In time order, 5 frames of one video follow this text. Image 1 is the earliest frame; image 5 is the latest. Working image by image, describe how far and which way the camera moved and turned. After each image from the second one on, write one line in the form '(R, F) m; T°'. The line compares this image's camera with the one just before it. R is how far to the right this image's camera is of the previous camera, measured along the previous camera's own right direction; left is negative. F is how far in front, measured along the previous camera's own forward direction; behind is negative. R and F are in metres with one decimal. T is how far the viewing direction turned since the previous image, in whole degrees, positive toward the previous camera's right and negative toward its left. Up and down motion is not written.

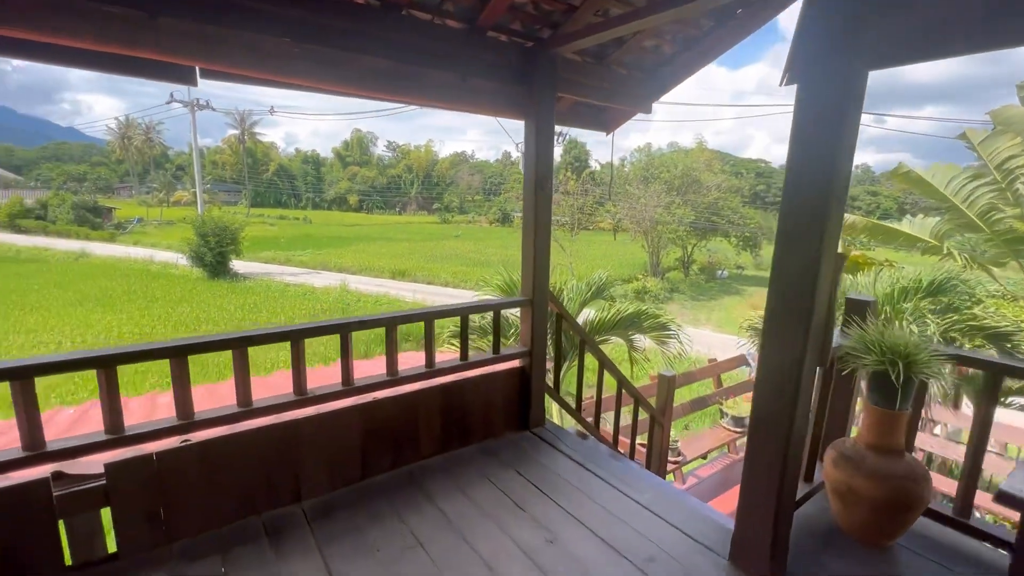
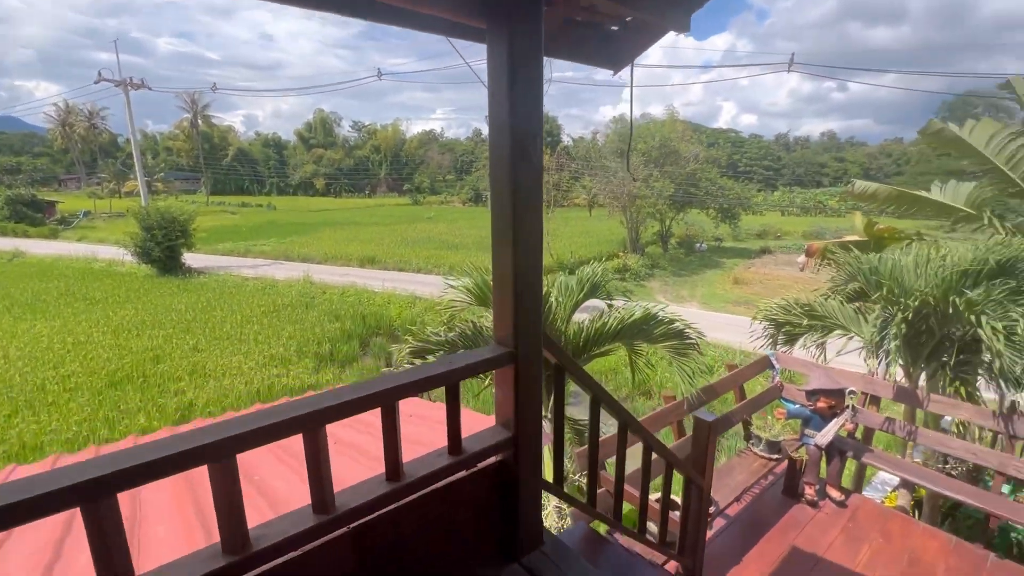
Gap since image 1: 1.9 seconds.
(0.0, +1.1) m; +3°
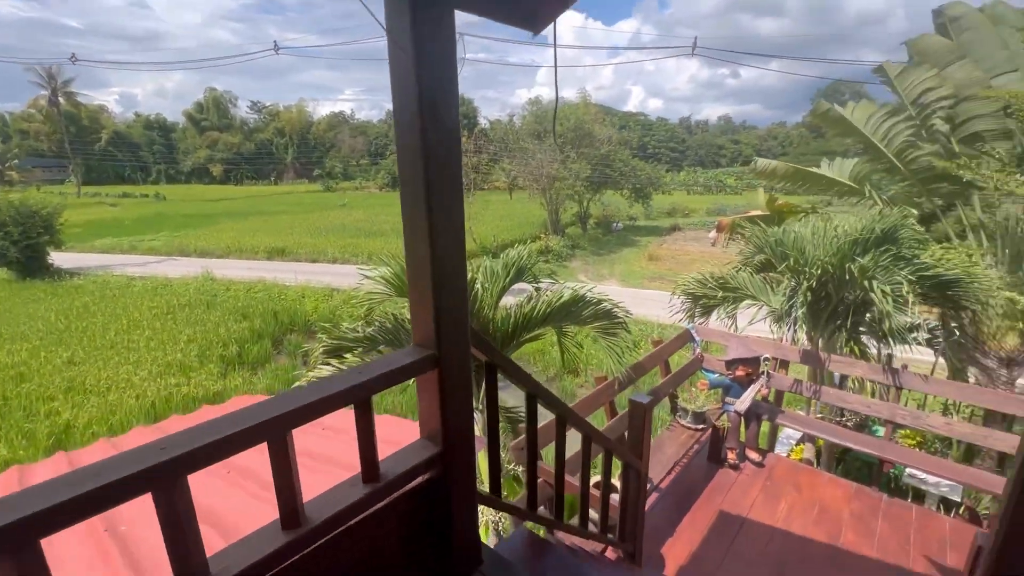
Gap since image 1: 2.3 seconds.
(0.0, +0.2) m; +9°
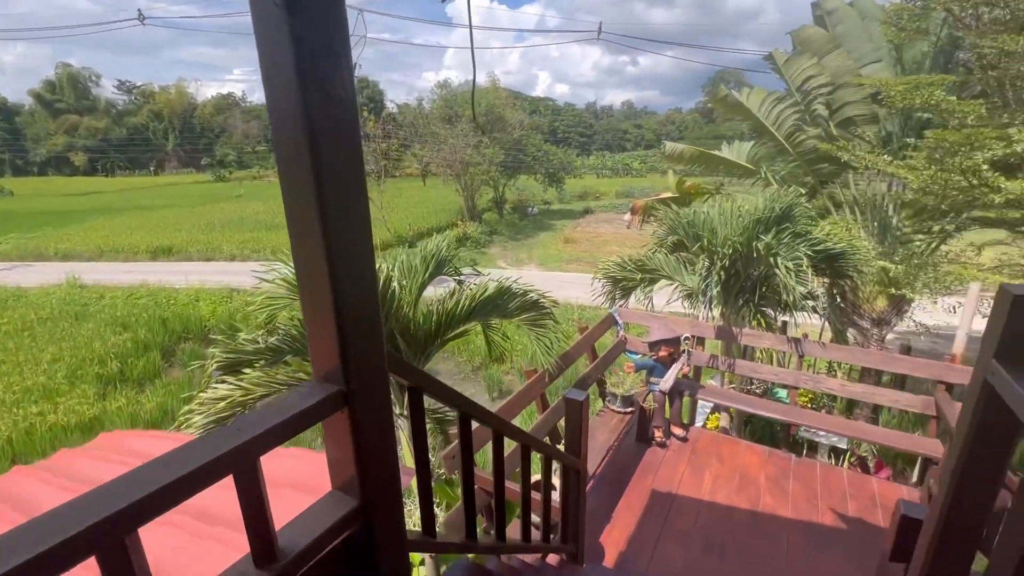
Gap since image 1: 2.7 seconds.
(0.0, +0.2) m; +10°
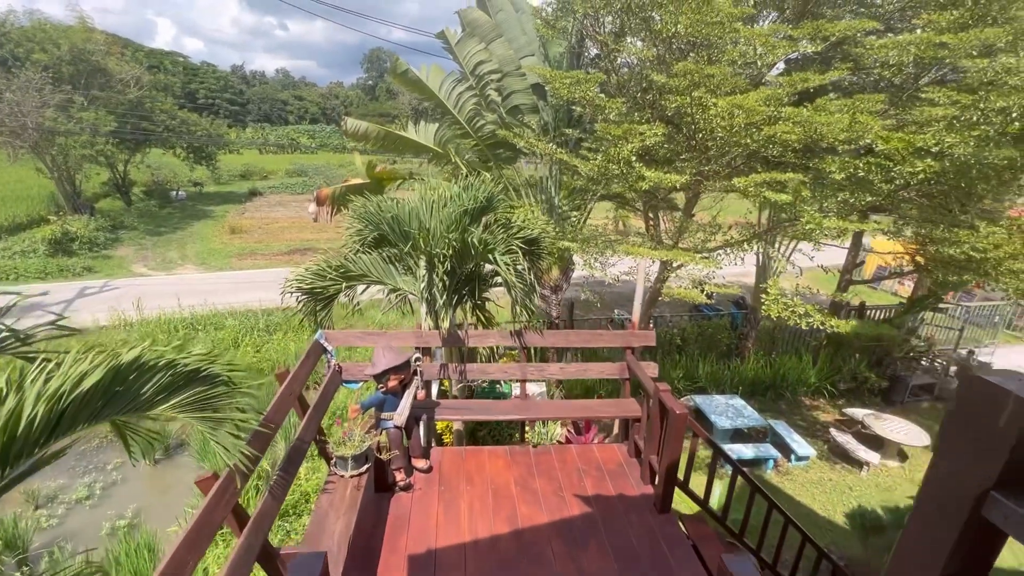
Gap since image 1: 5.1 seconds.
(+0.1, +0.9) m; +36°
